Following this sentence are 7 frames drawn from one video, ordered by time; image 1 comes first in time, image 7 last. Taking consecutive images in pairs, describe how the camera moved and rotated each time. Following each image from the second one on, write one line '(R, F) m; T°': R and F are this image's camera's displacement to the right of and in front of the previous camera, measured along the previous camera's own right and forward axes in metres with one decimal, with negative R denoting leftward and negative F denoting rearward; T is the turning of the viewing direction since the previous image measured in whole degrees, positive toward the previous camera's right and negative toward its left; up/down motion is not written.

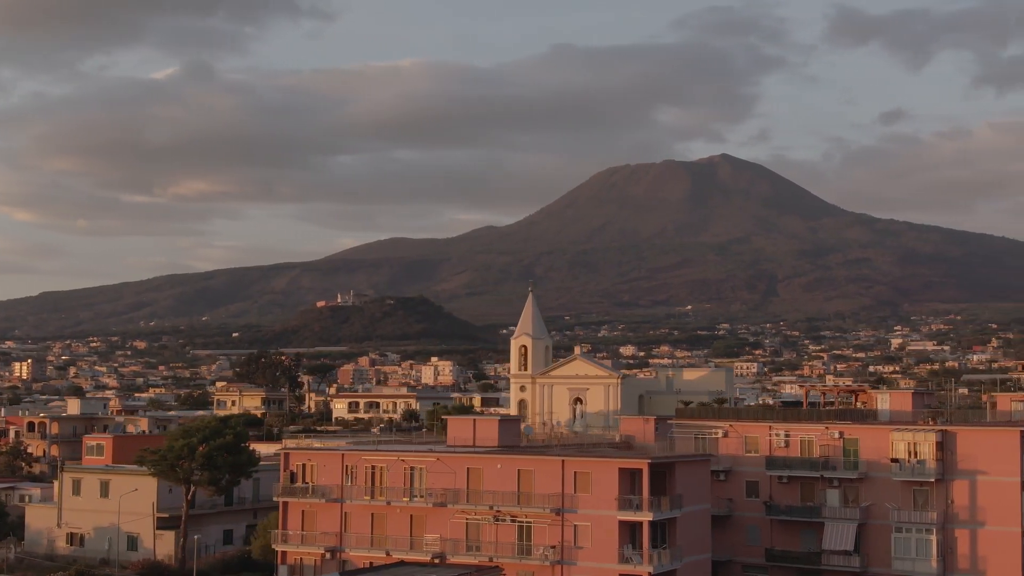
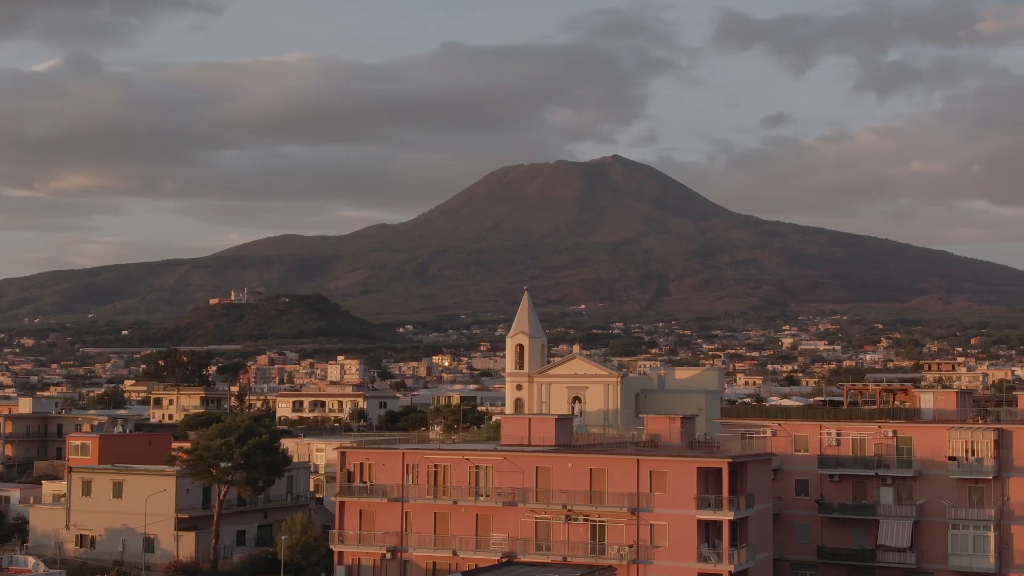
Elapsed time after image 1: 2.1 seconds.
(-5.6, +0.4) m; +4°
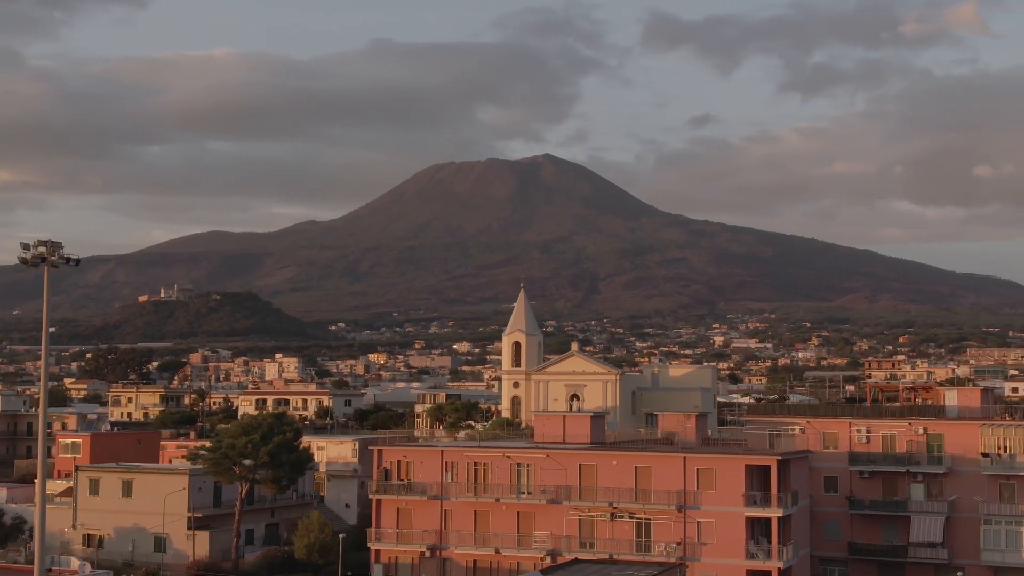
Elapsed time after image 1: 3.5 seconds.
(-3.6, +0.2) m; +3°
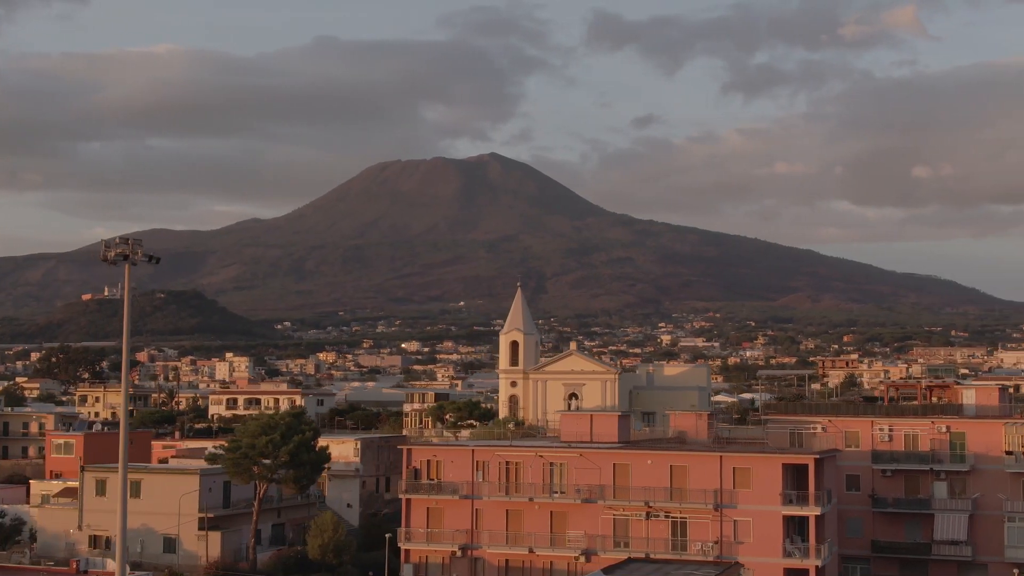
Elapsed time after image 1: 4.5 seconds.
(-2.8, +0.1) m; +2°
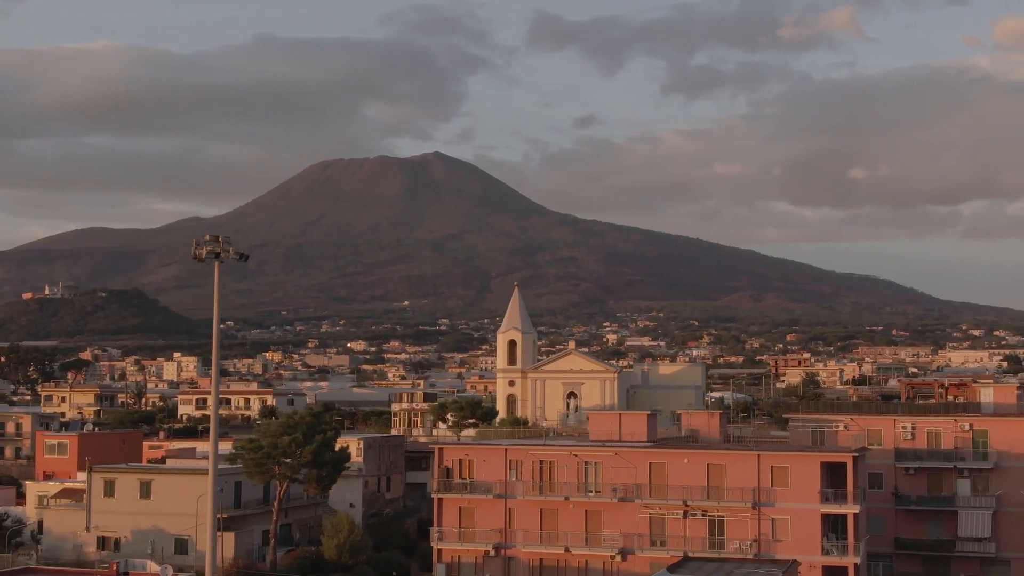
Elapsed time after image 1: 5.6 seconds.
(-2.9, +0.1) m; +2°
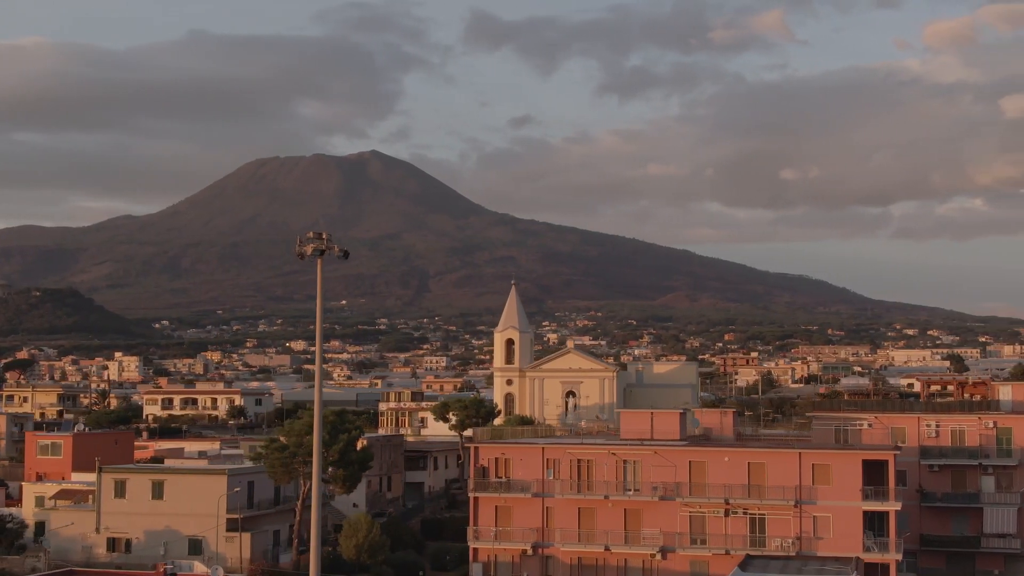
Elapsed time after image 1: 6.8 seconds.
(-3.2, +0.1) m; +2°
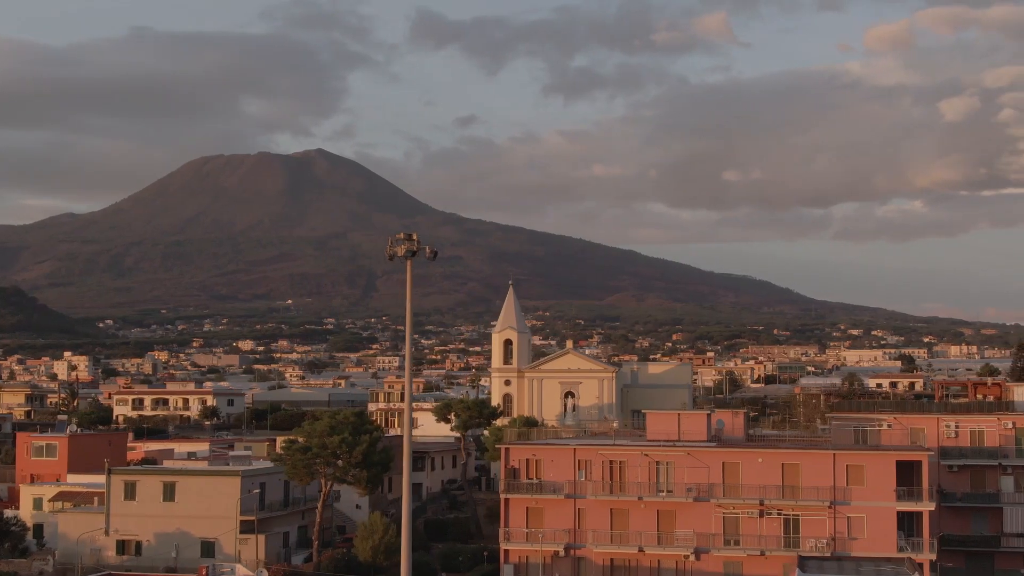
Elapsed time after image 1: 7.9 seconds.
(-2.8, +0.1) m; +2°
